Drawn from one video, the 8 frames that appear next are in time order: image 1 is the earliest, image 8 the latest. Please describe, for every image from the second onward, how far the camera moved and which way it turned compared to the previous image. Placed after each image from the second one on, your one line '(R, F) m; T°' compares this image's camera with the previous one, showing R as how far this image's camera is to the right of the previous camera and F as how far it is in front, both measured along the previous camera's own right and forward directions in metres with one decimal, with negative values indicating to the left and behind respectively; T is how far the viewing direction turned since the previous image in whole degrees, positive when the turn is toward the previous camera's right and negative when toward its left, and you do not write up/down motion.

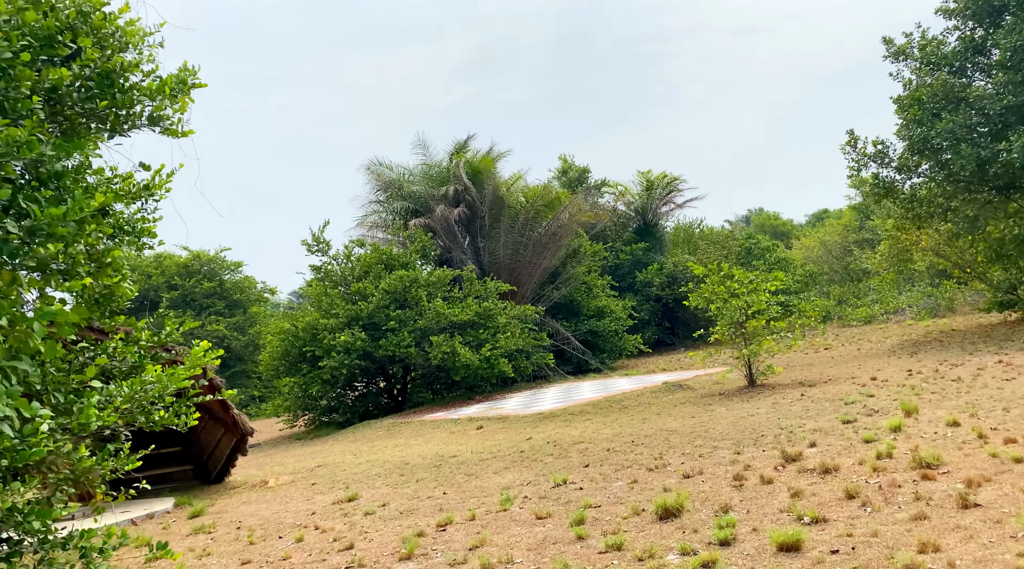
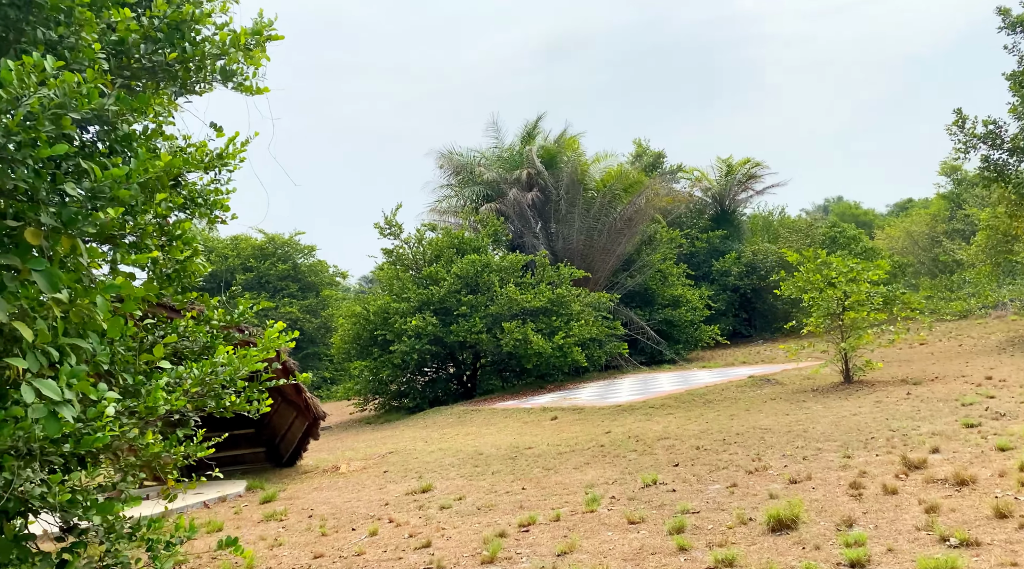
(-0.2, +0.4) m; -5°
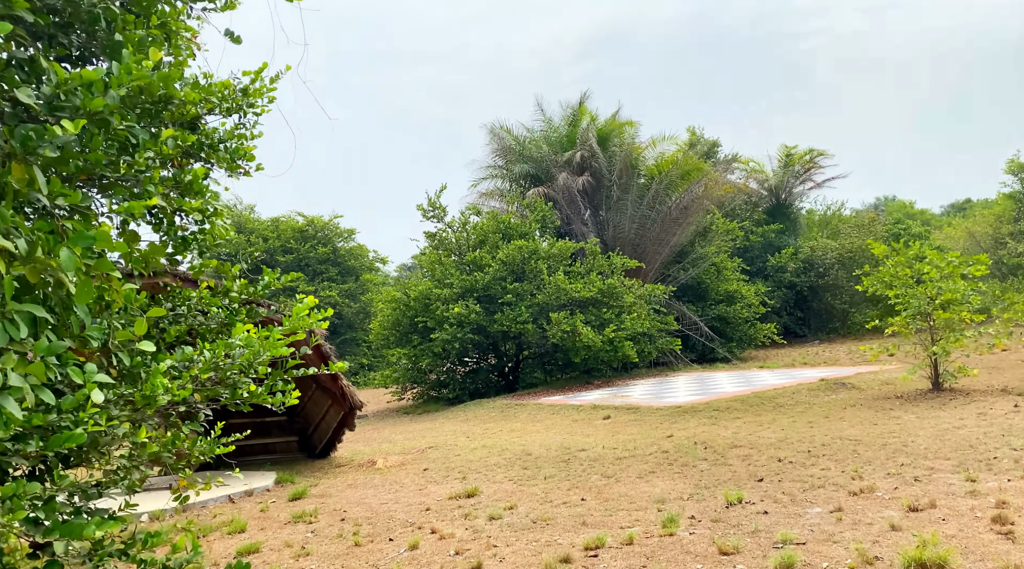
(-0.2, +0.8) m; -3°
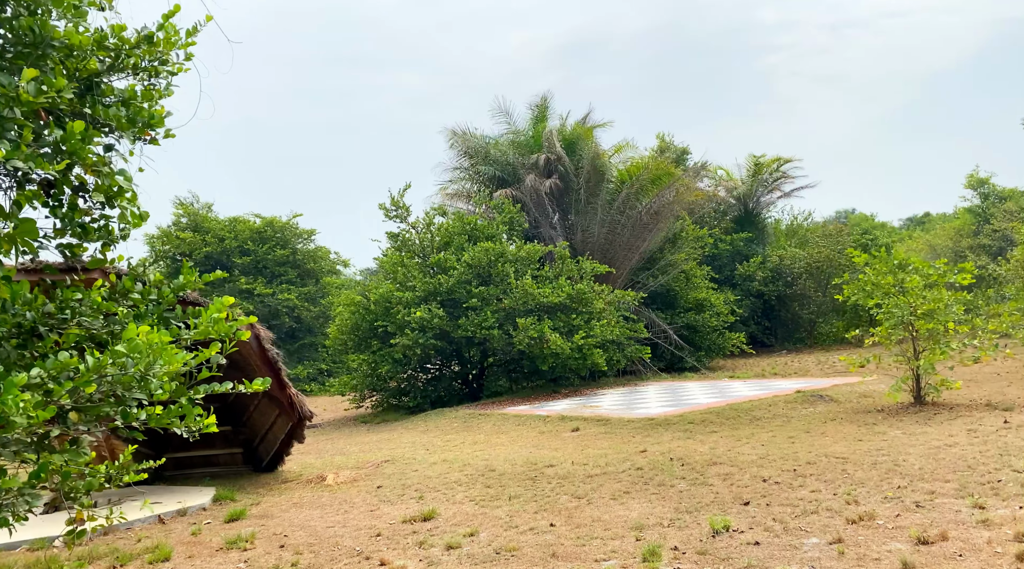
(0.0, +0.6) m; +2°
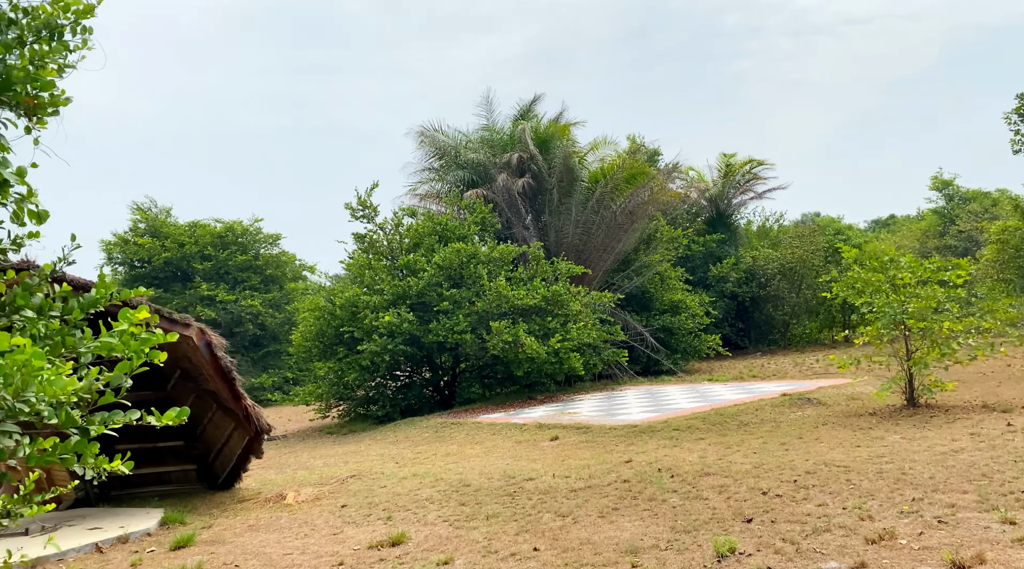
(0.0, +0.5) m; +2°
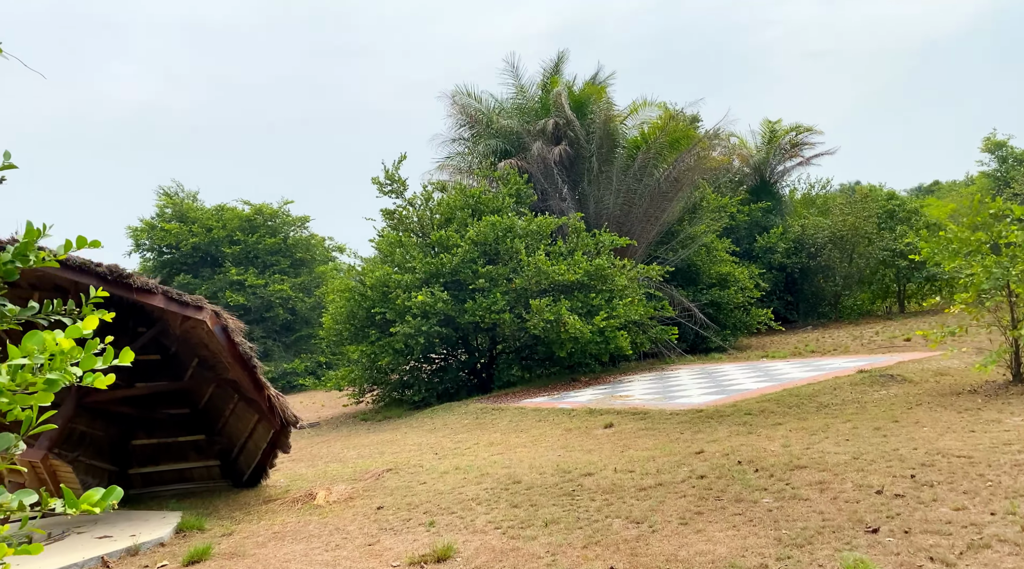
(-0.2, +0.9) m; -2°
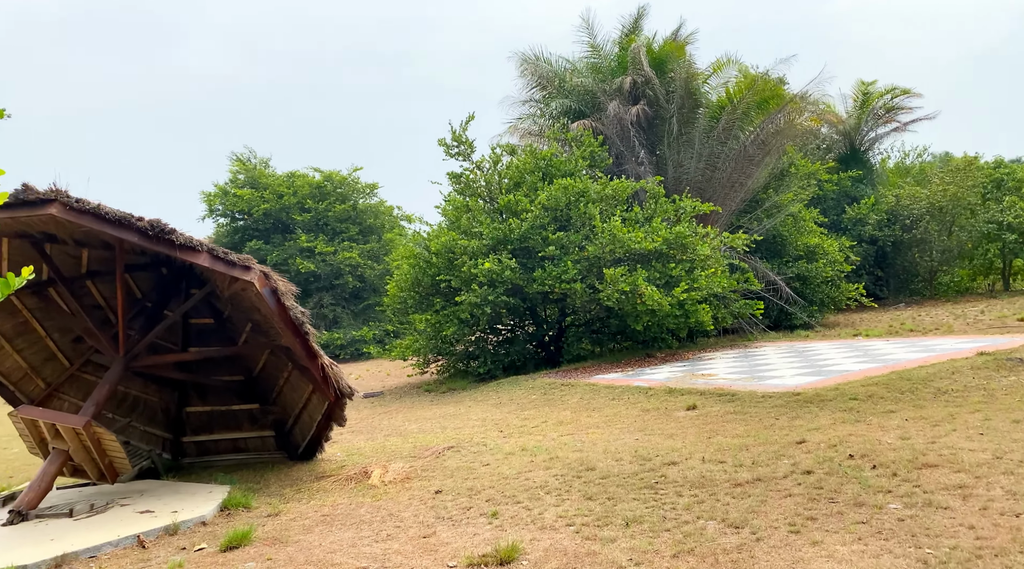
(-0.1, +0.7) m; -5°
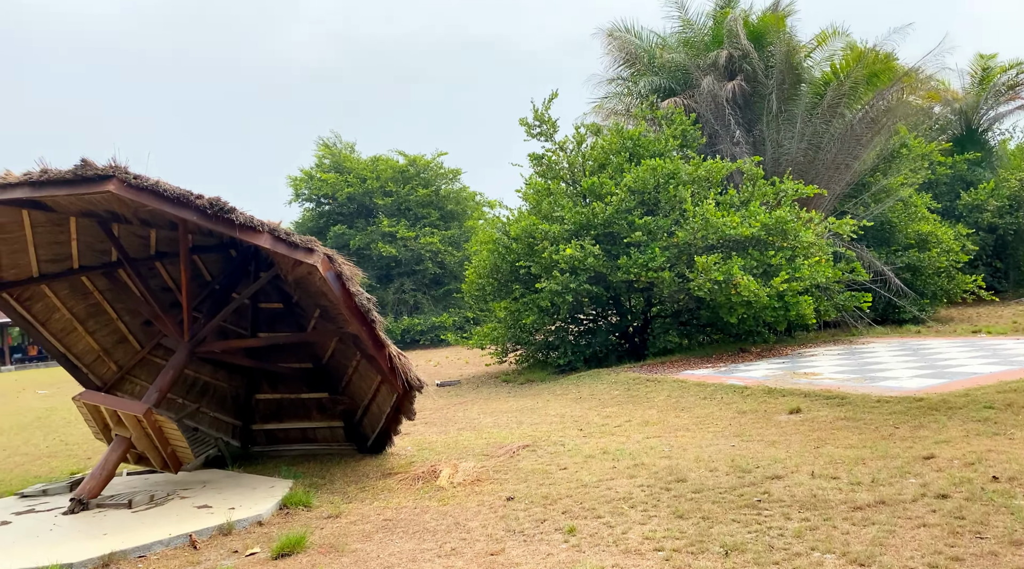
(0.0, +0.6) m; -6°
